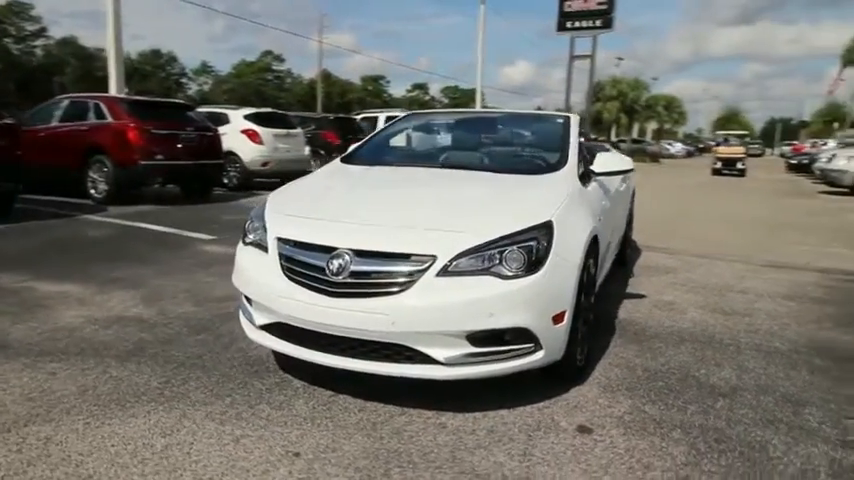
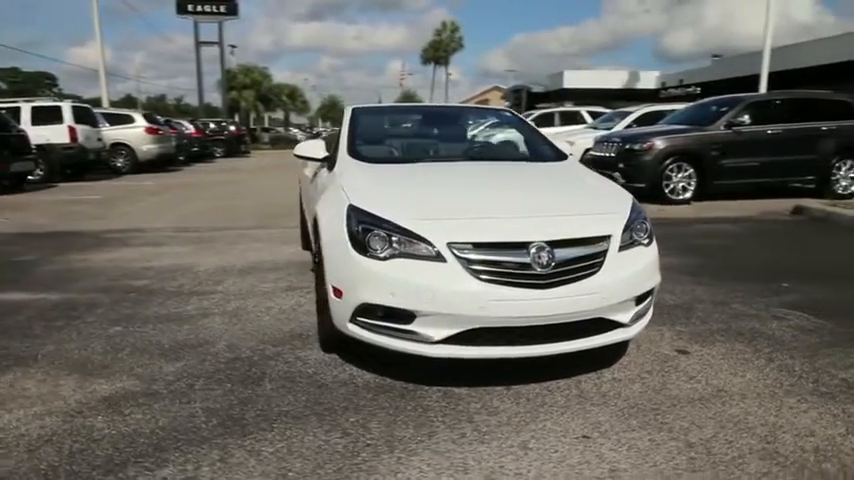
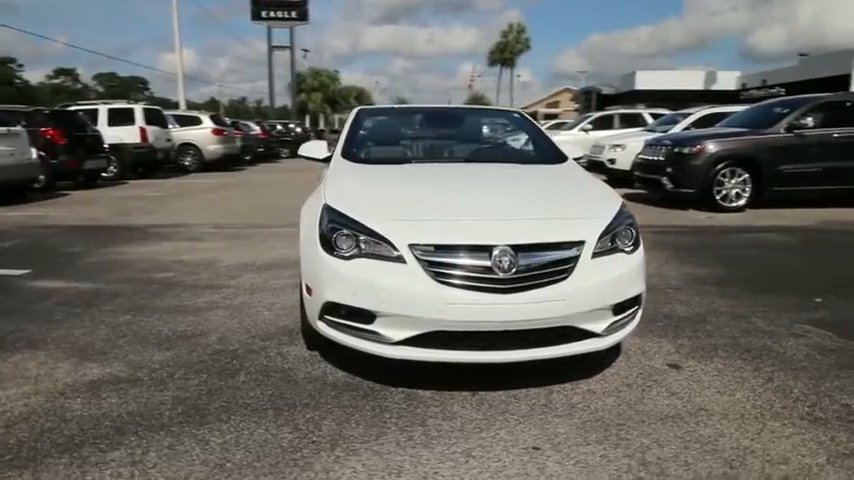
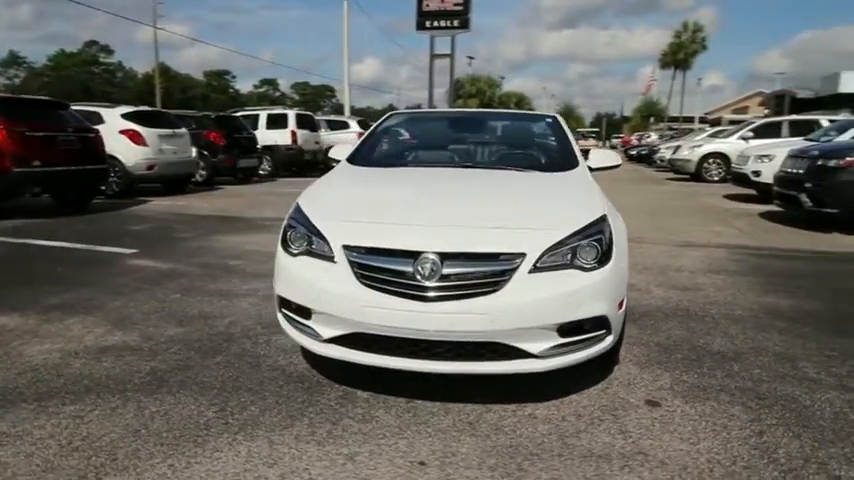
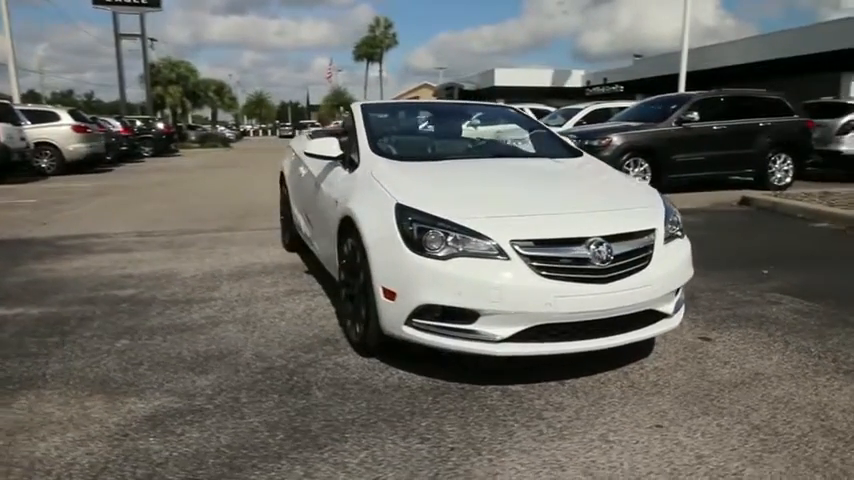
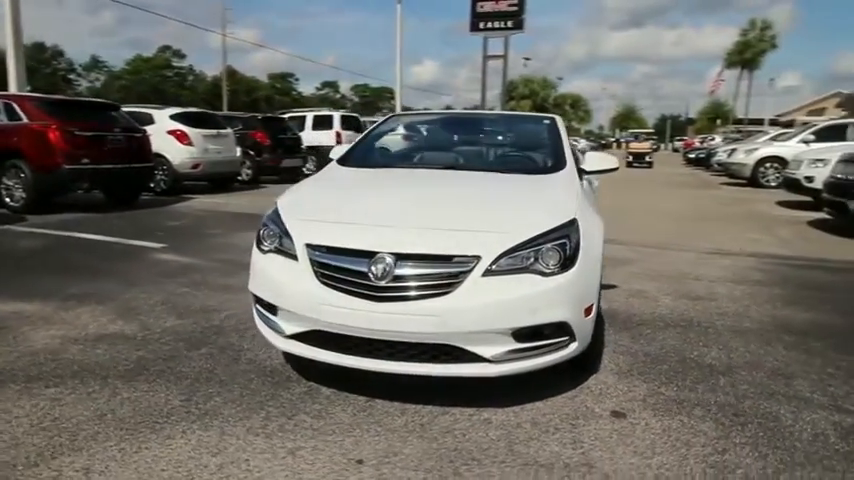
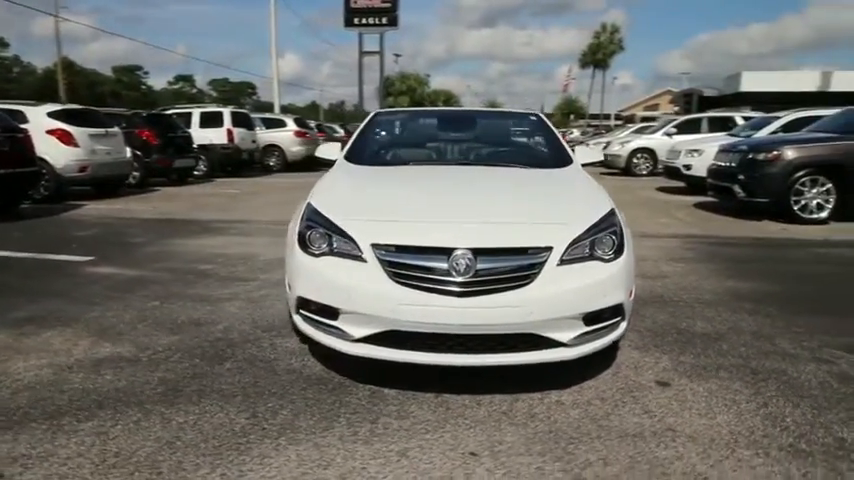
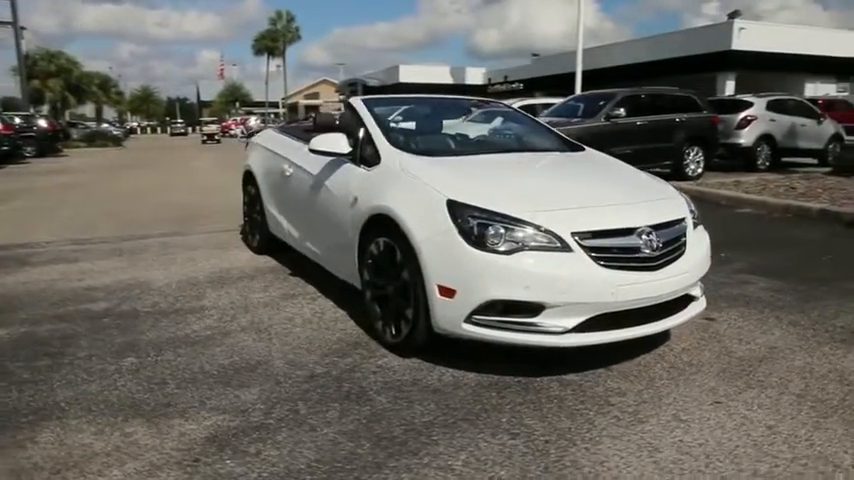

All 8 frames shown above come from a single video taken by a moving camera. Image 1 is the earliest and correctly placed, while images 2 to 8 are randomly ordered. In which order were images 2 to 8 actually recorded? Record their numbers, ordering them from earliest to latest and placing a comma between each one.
6, 4, 7, 3, 2, 5, 8
